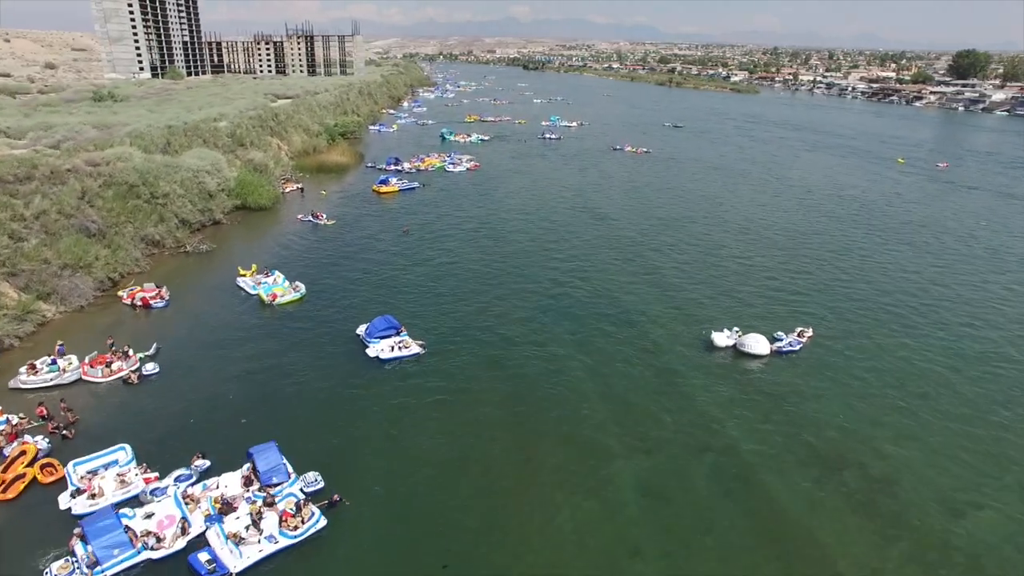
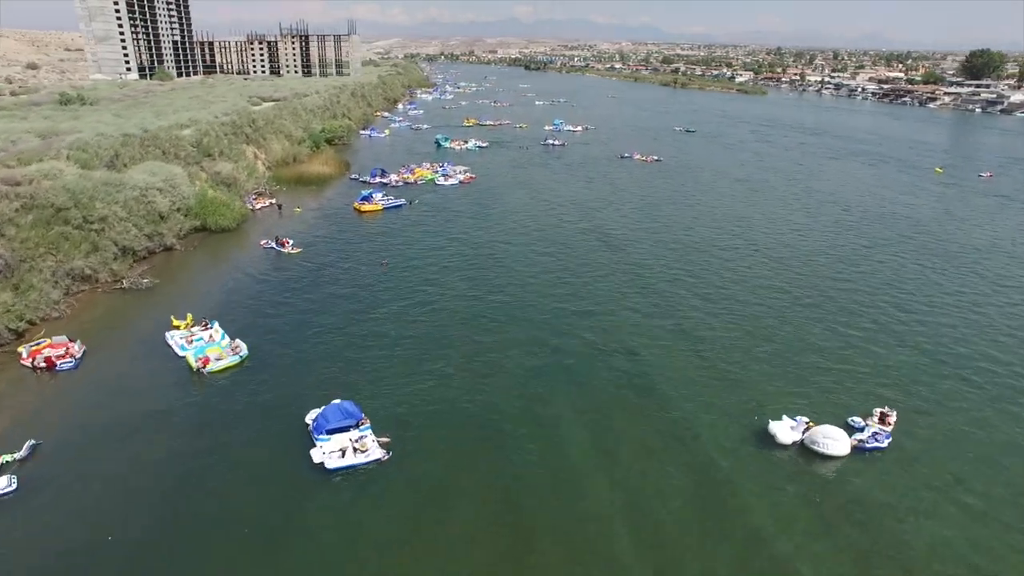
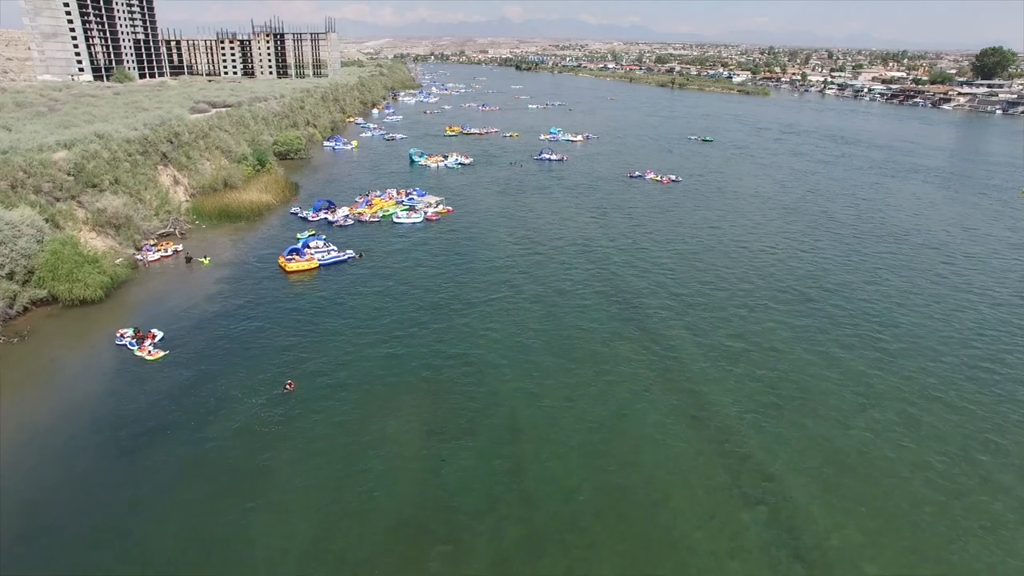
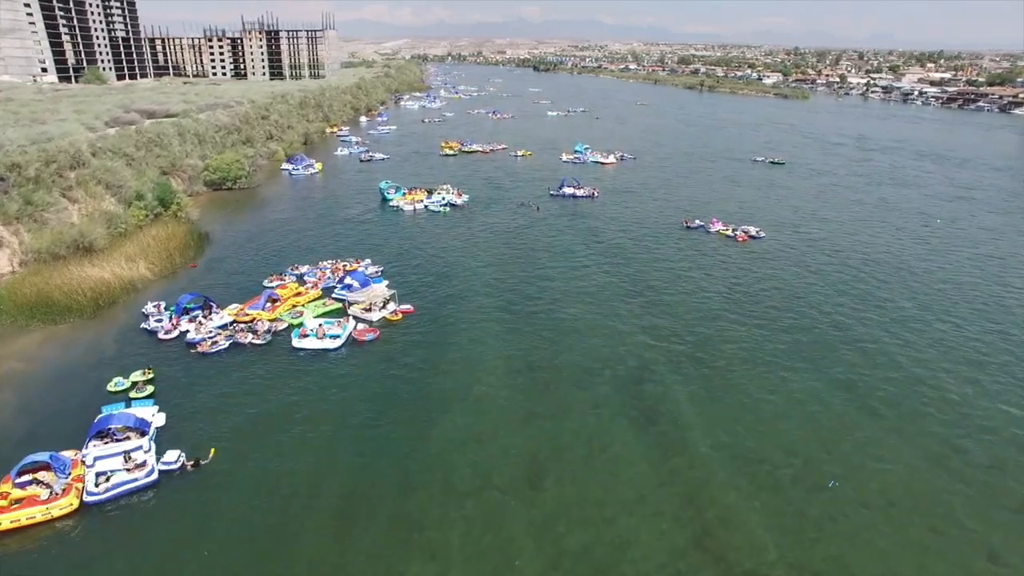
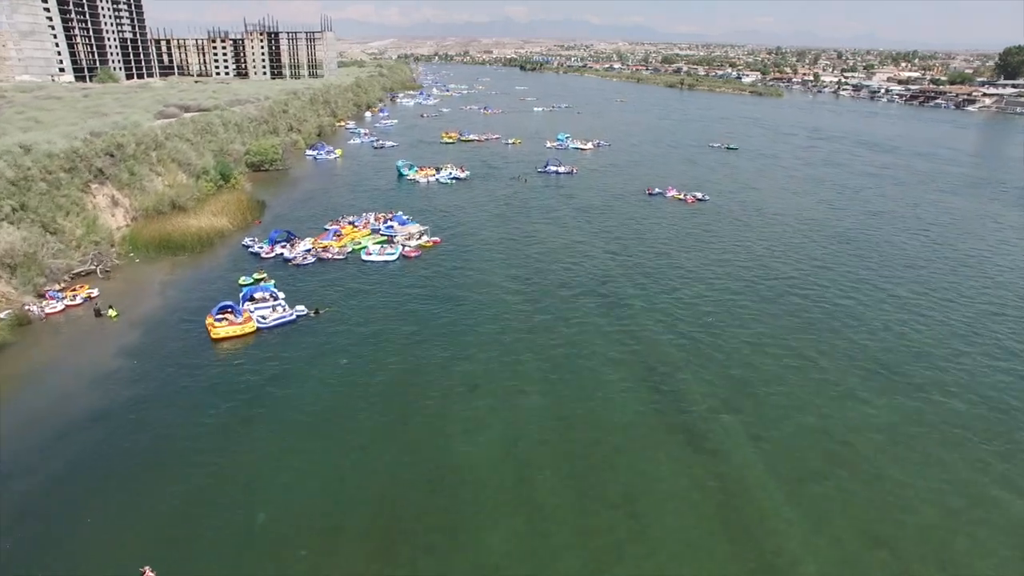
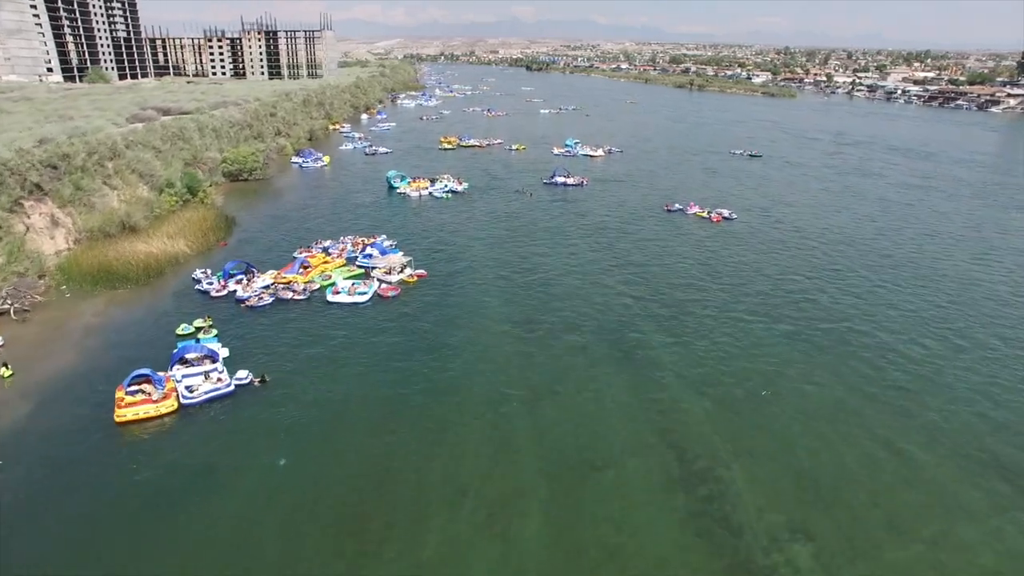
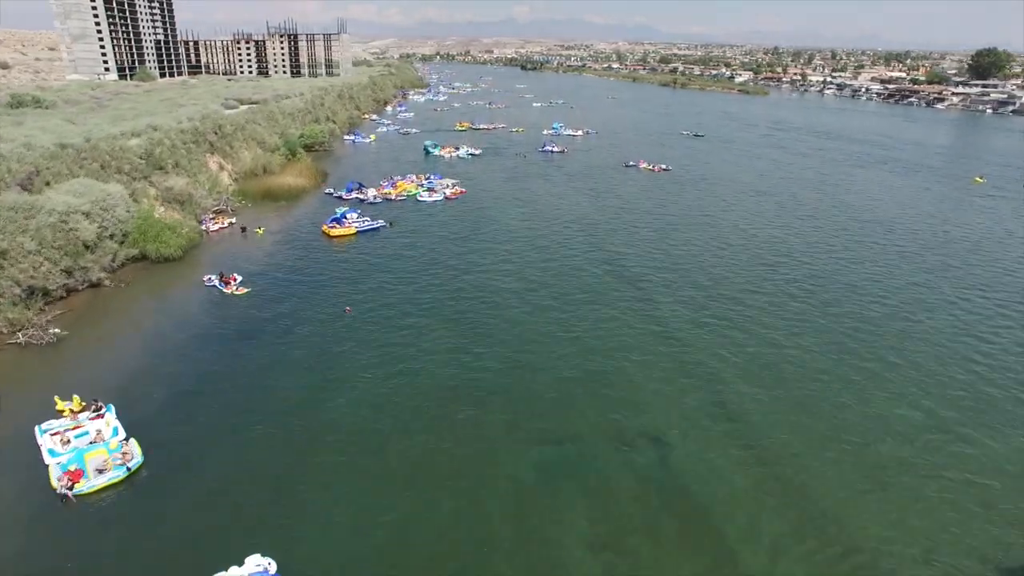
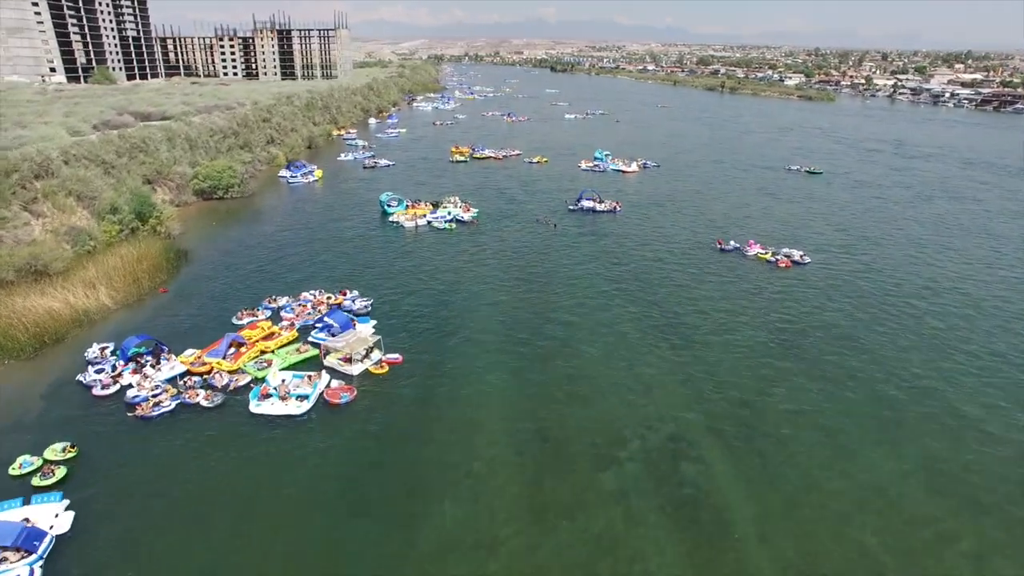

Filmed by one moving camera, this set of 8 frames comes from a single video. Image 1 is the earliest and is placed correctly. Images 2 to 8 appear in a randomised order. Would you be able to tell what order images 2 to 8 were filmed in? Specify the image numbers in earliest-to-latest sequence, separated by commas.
2, 7, 3, 5, 6, 4, 8
